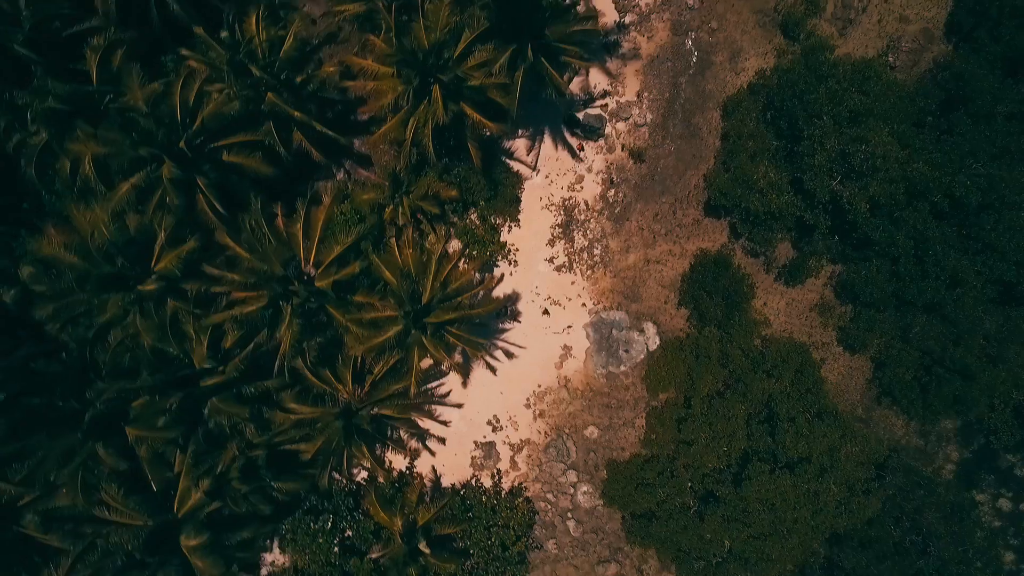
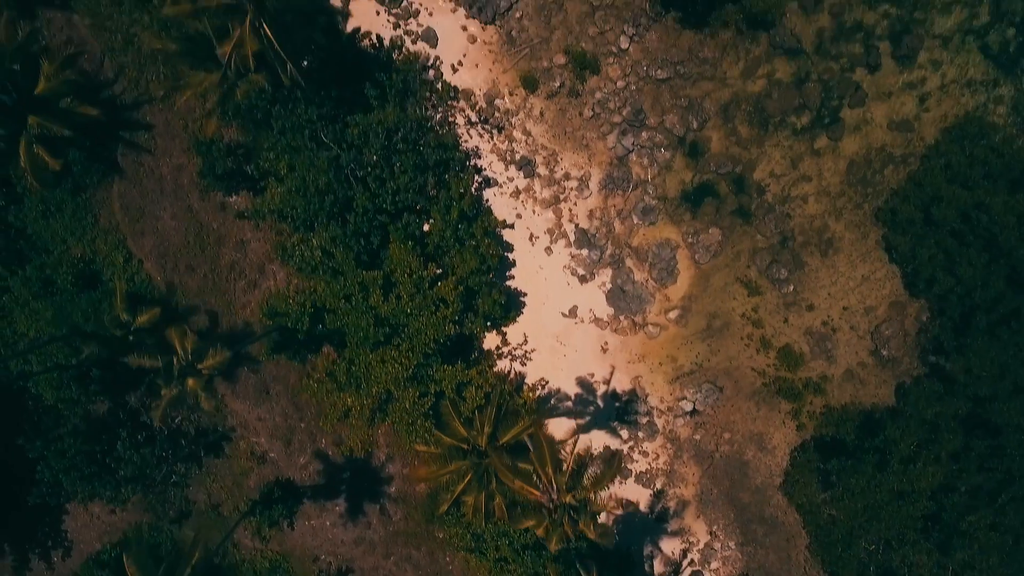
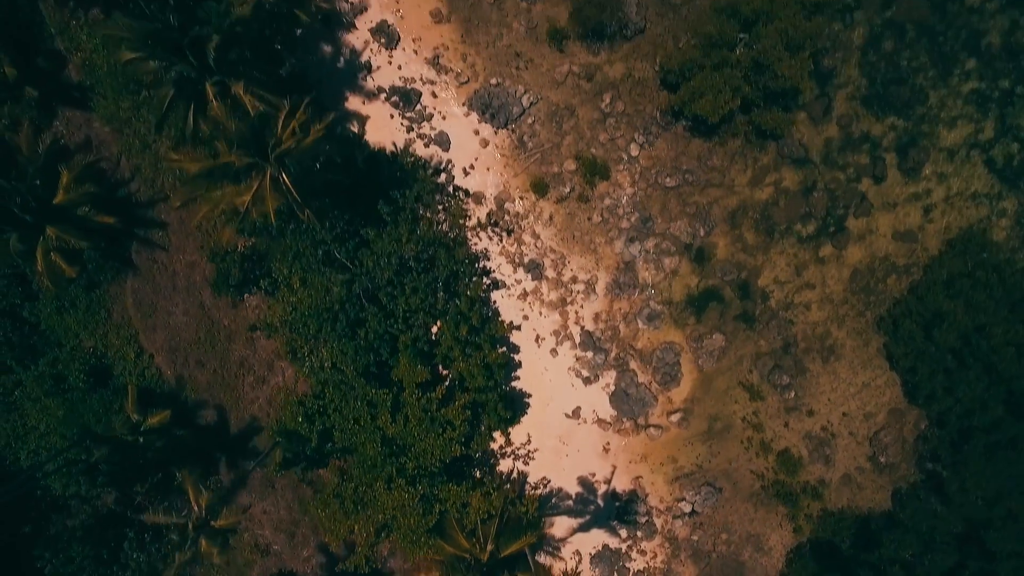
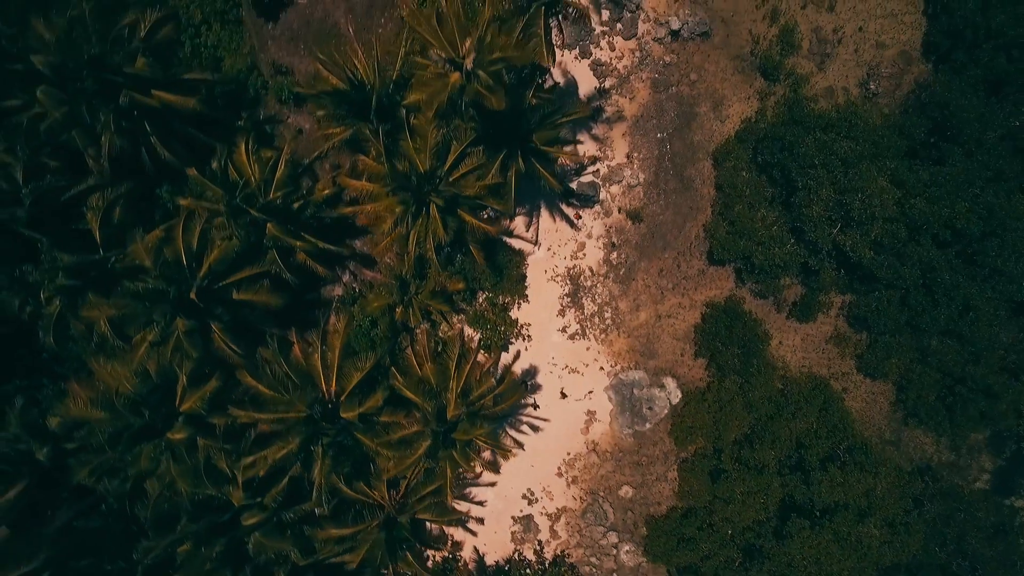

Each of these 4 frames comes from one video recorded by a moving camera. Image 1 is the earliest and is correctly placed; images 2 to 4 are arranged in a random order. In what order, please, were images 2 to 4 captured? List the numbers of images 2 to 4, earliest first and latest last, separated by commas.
4, 2, 3
